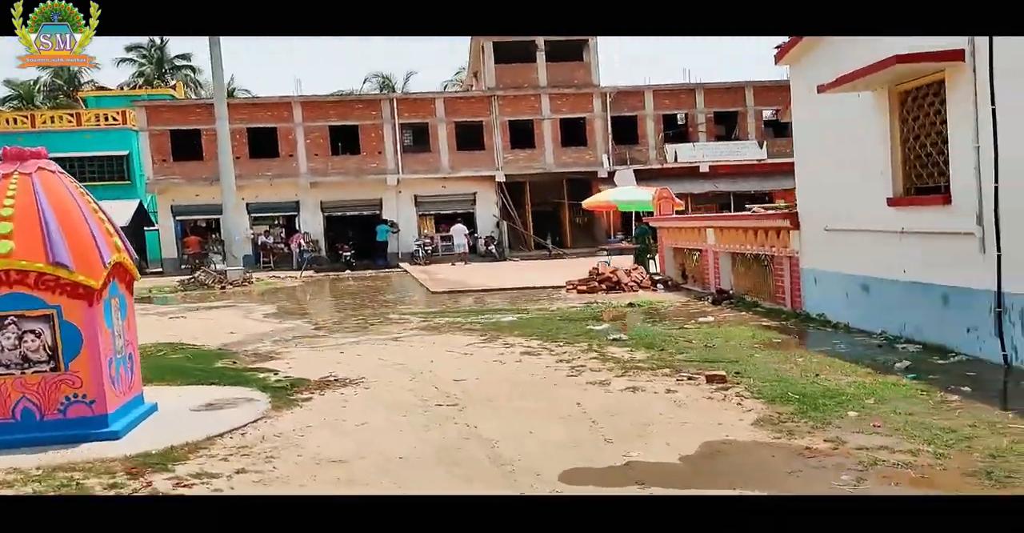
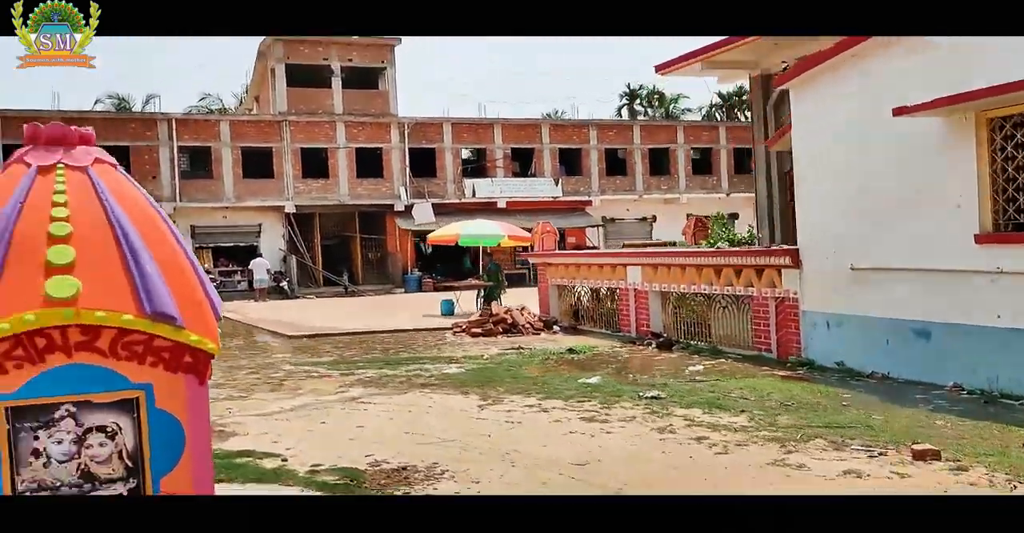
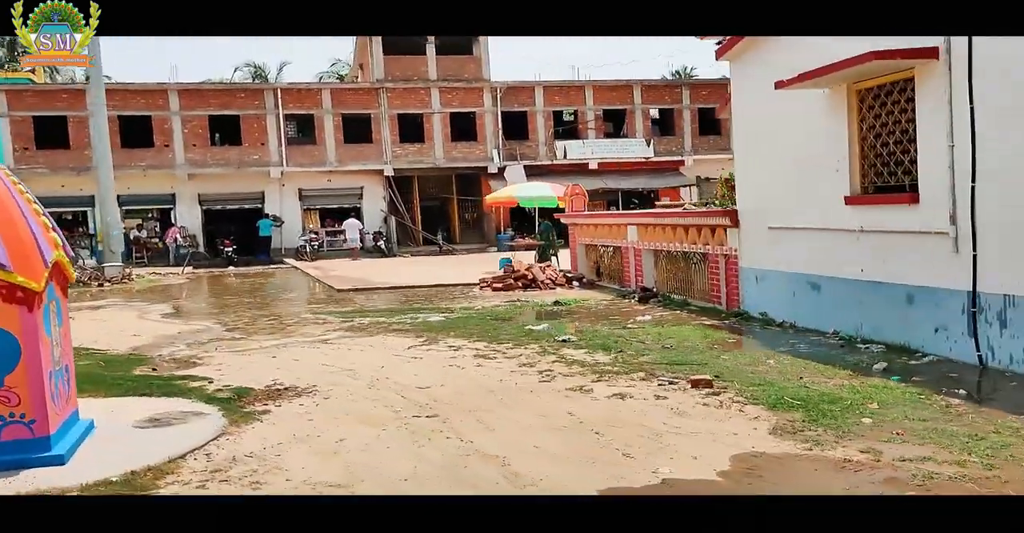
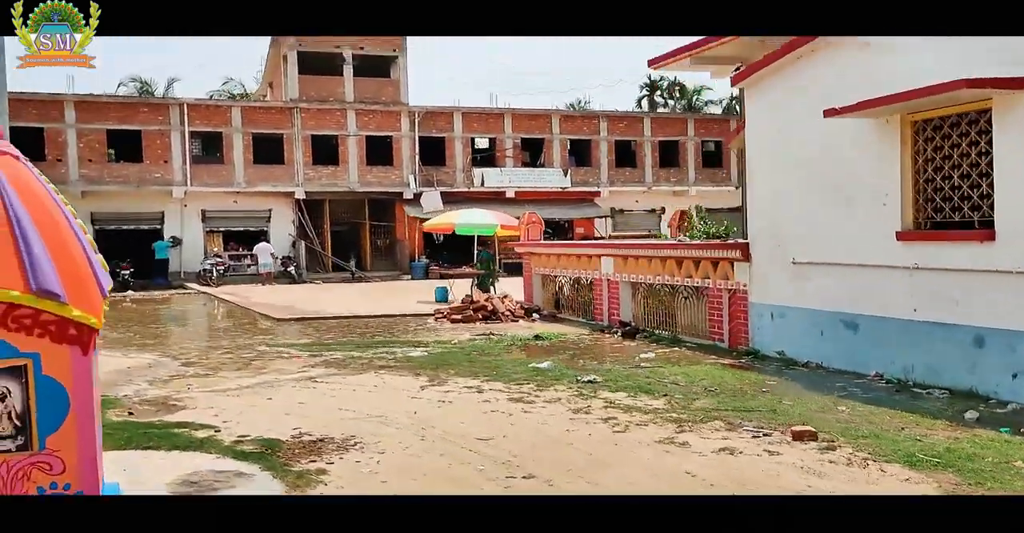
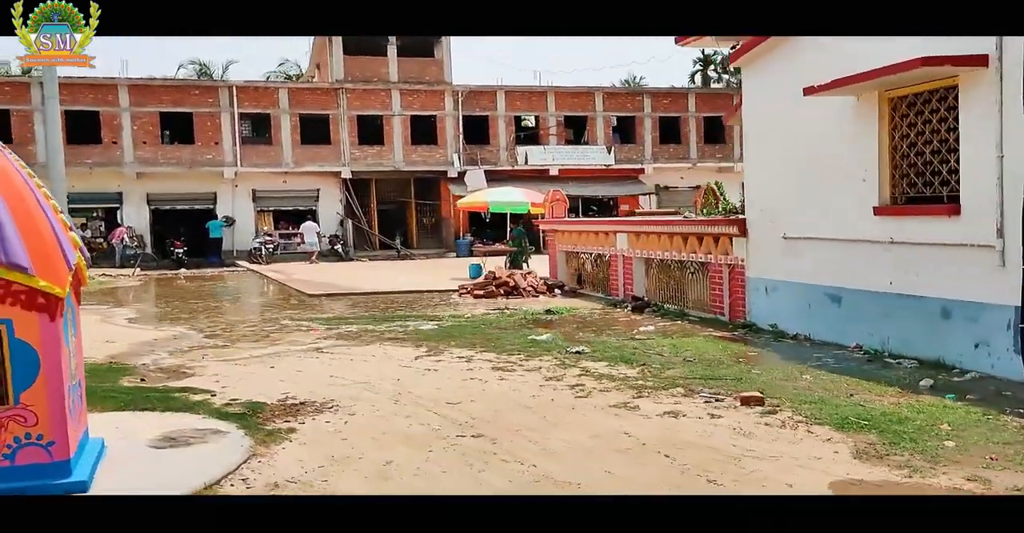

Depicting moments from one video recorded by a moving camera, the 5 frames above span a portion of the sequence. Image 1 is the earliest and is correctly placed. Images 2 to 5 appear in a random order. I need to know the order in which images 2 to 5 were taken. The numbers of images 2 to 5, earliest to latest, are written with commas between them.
3, 5, 4, 2
